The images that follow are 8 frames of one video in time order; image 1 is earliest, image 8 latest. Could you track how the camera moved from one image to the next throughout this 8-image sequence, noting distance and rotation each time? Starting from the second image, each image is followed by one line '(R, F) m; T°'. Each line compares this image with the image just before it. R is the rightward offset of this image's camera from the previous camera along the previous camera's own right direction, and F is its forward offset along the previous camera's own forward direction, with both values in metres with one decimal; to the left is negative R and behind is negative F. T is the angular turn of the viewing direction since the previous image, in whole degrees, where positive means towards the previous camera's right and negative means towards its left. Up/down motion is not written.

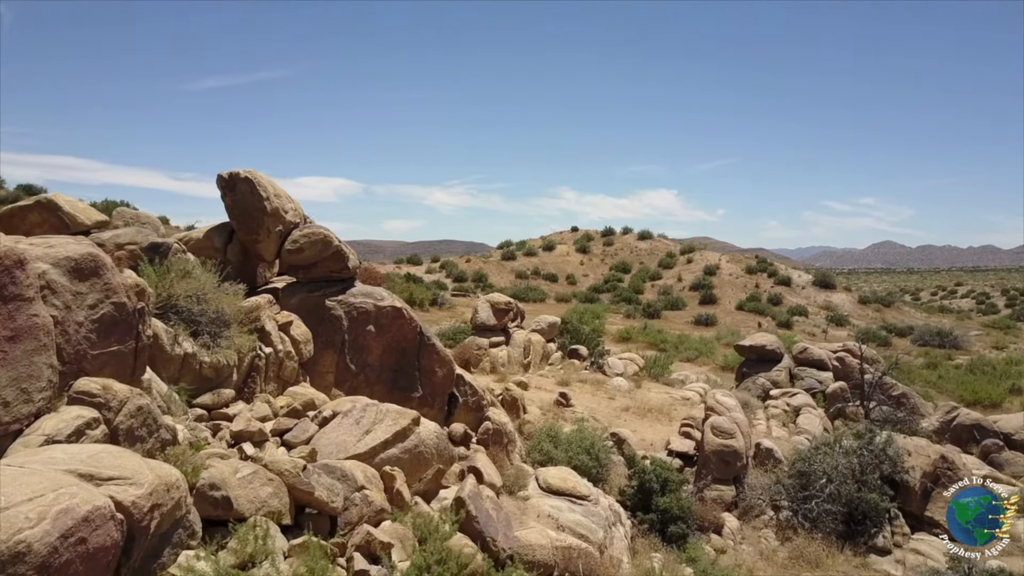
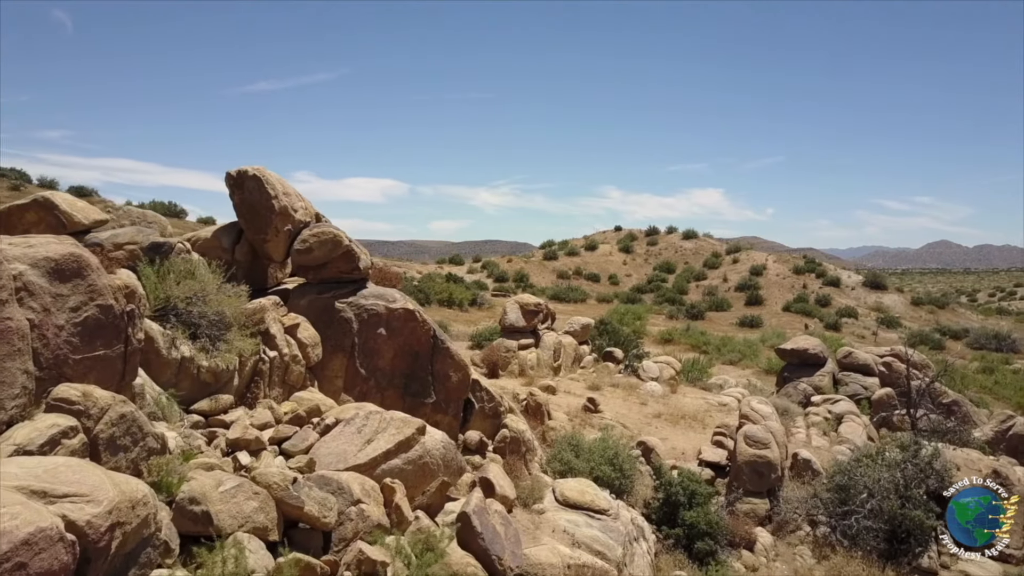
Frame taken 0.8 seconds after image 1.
(+0.3, +0.4) m; -3°
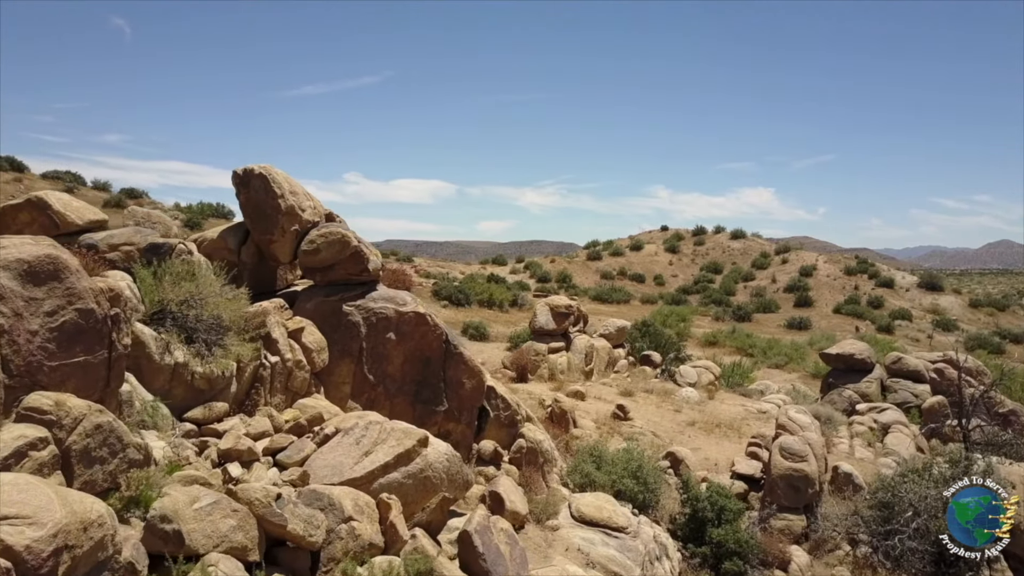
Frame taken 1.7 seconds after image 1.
(+0.3, +0.4) m; -3°
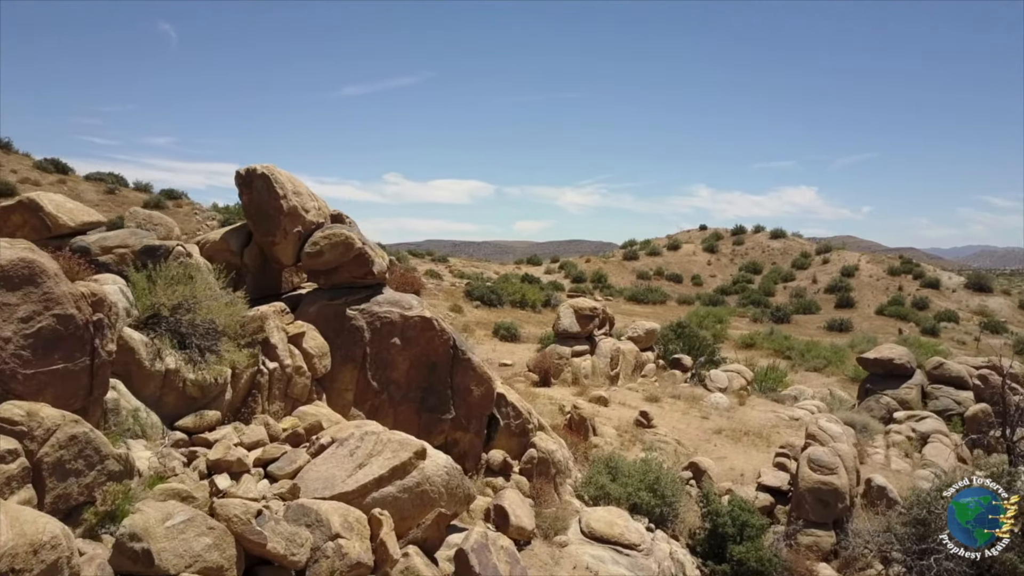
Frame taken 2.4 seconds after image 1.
(+0.3, +0.3) m; -3°
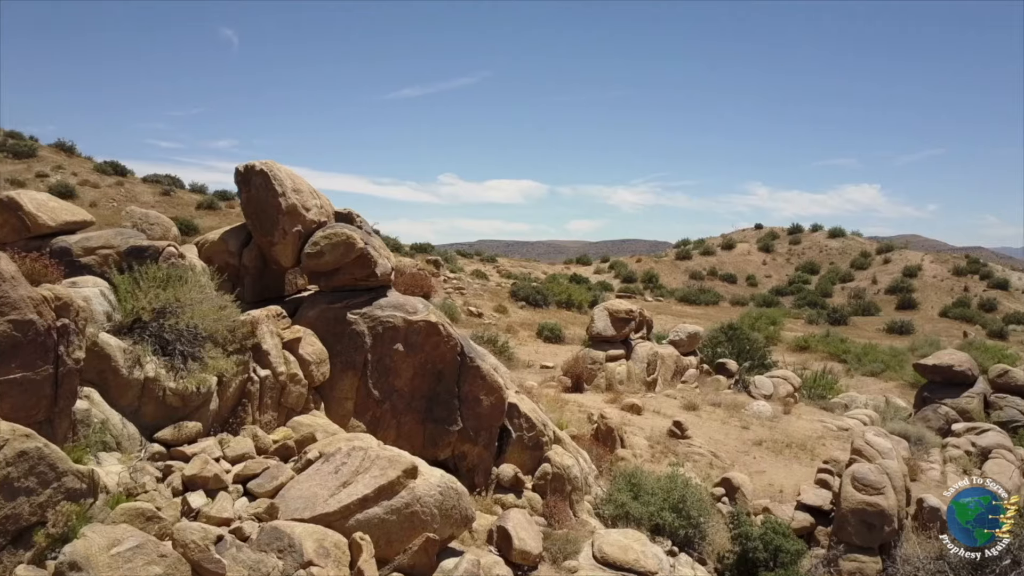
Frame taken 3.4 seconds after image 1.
(+0.4, +0.5) m; -4°
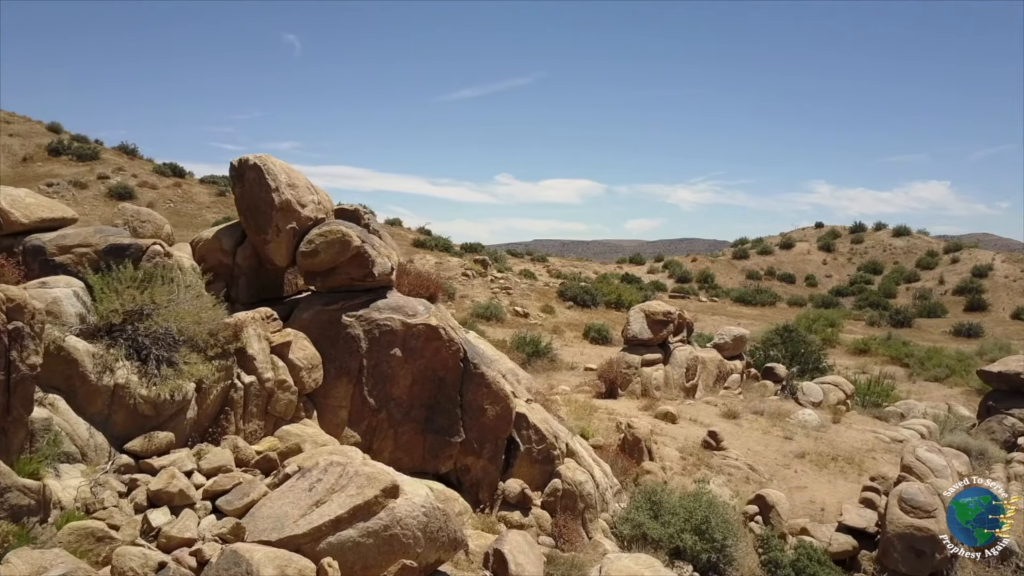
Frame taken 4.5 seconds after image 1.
(+0.4, +0.5) m; -4°
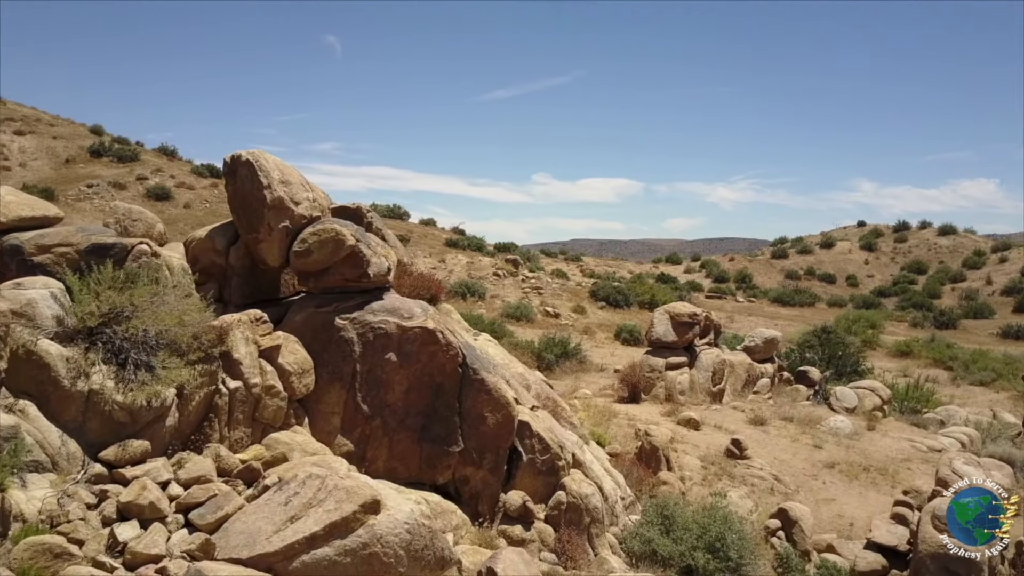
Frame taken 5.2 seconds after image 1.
(+0.3, +0.4) m; -3°
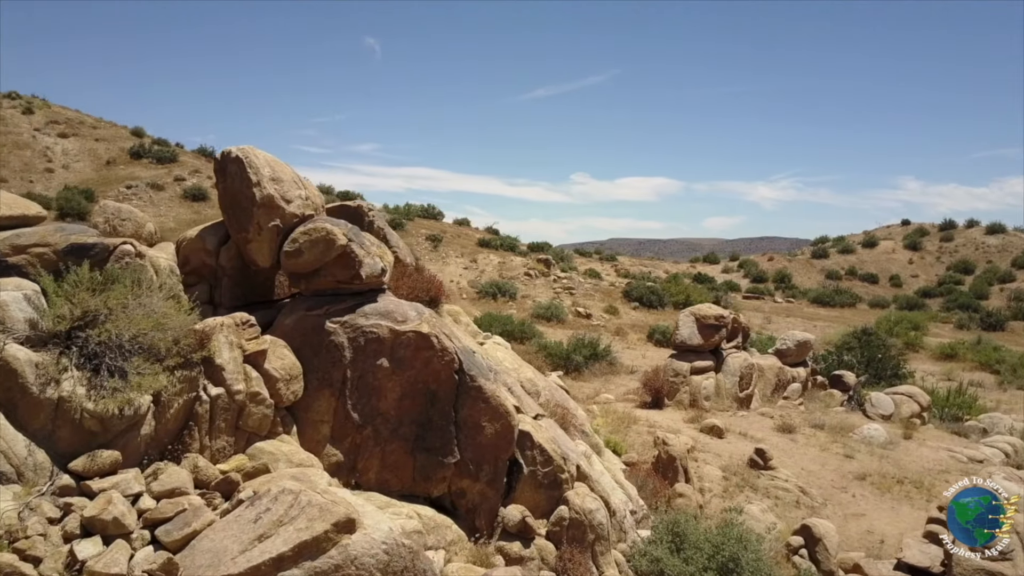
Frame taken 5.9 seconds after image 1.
(+0.3, +0.4) m; -3°
